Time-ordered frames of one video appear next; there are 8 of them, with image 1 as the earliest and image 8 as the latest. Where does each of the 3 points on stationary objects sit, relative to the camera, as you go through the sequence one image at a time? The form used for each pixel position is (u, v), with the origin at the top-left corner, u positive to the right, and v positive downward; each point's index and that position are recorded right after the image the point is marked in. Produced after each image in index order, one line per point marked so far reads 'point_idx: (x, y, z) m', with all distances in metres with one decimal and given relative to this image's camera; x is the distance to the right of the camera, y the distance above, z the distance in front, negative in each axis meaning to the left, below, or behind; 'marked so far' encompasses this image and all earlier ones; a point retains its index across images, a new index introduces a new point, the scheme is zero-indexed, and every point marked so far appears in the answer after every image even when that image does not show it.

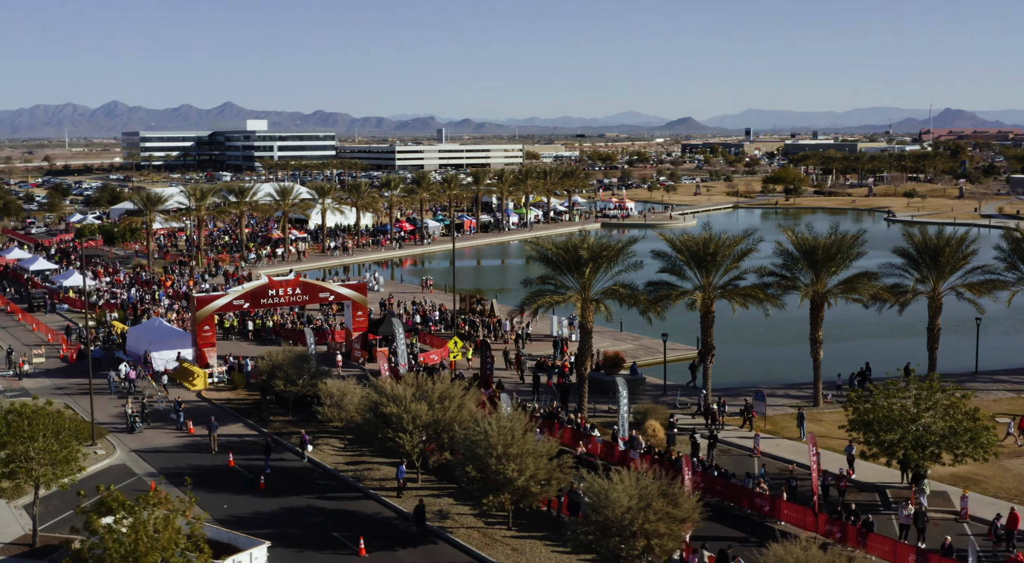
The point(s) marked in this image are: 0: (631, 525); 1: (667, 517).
0: (+2.2, -4.6, +19.6) m
1: (+3.0, -4.5, +19.8) m
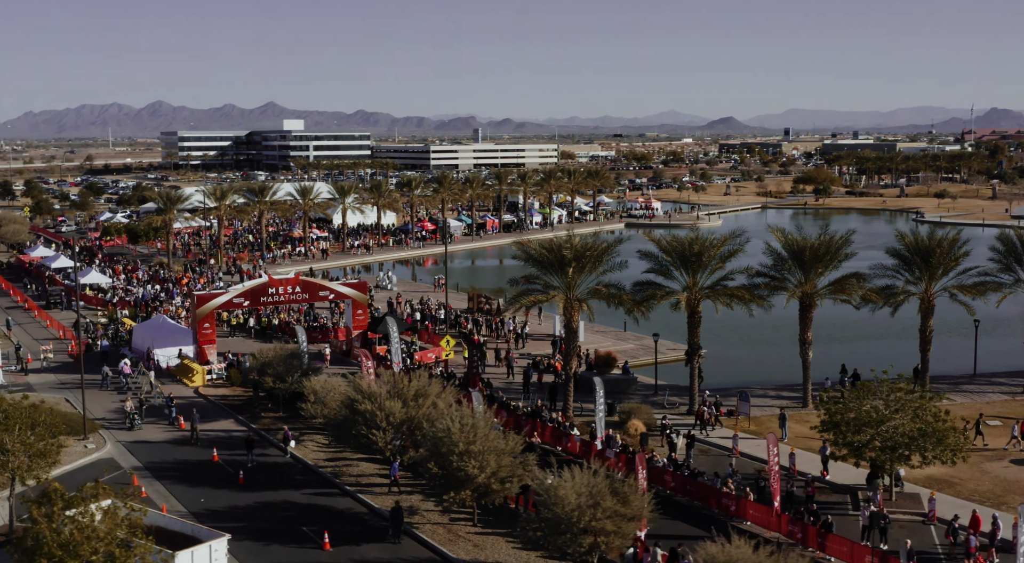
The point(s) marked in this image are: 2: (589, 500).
0: (+1.2, -4.6, +19.8) m
1: (+2.0, -4.5, +20.0) m
2: (+1.5, -4.2, +20.0) m
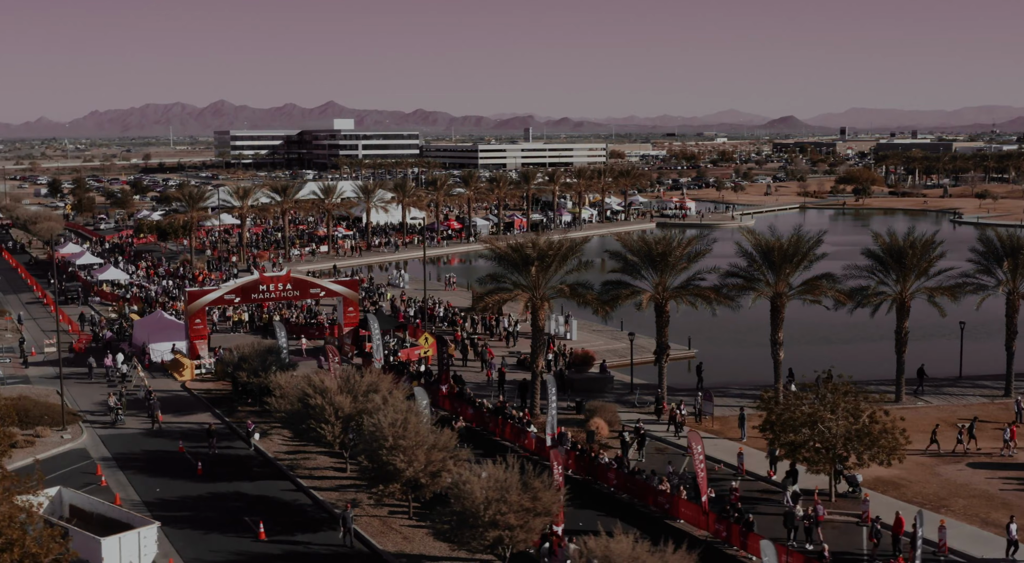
0: (-0.6, -4.6, +20.1) m
1: (+0.2, -4.5, +20.3) m
2: (-0.3, -4.2, +20.3) m
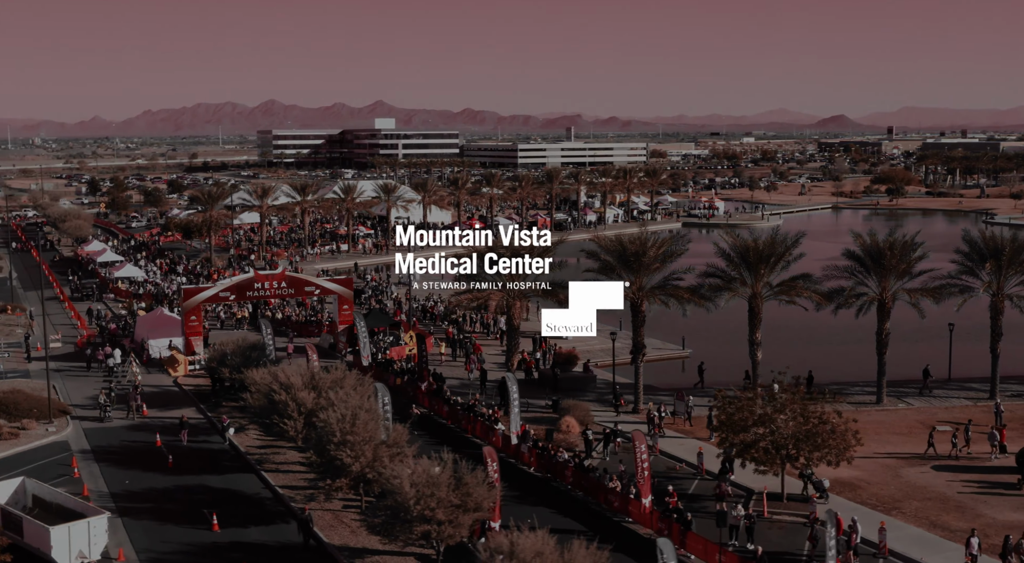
0: (-2.0, -4.5, +20.5) m
1: (-1.2, -4.5, +20.6) m
2: (-1.7, -4.2, +20.7) m
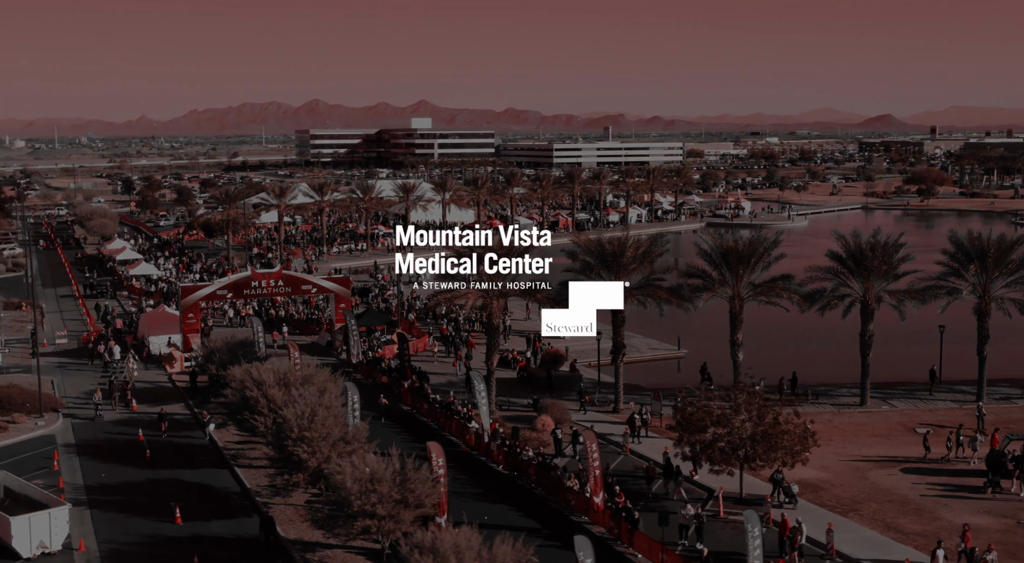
0: (-3.2, -4.5, +20.8) m
1: (-2.4, -4.5, +20.9) m
2: (-2.9, -4.1, +21.0) m
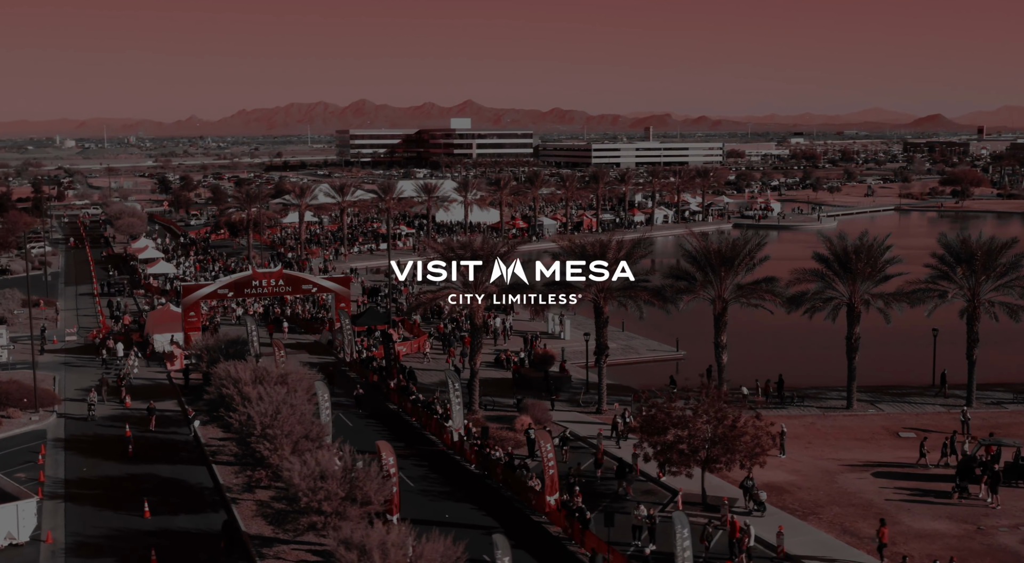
0: (-4.3, -4.5, +21.2) m
1: (-3.5, -4.5, +21.3) m
2: (-4.0, -4.2, +21.4) m
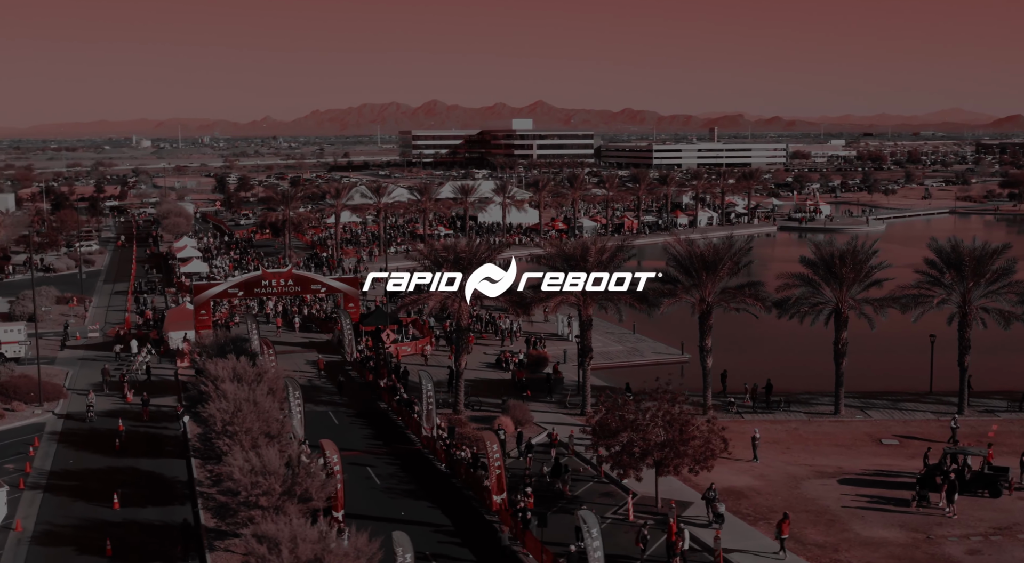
0: (-5.7, -4.6, +21.8) m
1: (-4.9, -4.5, +21.9) m
2: (-5.4, -4.2, +22.0) m
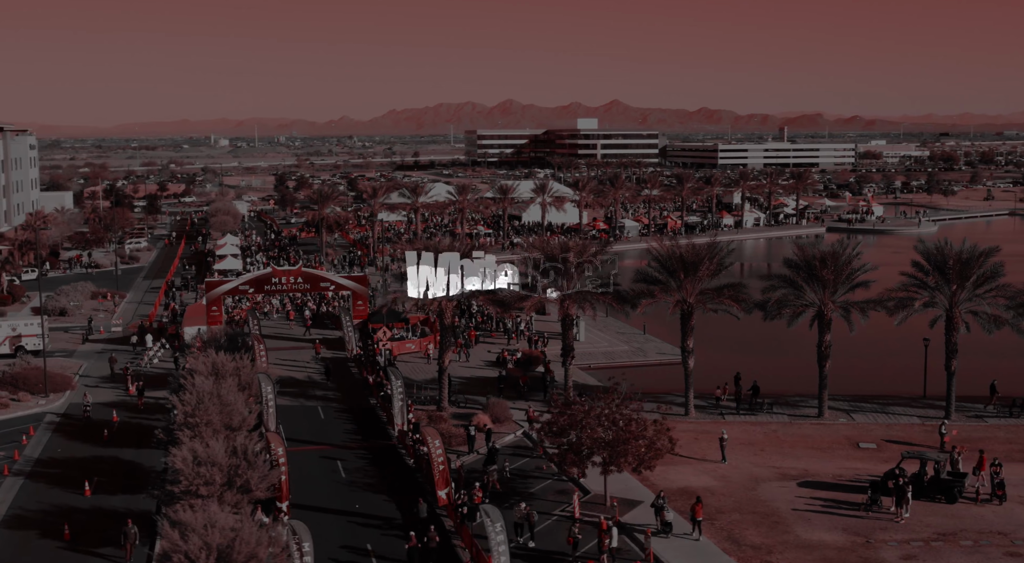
0: (-7.2, -4.5, +22.7) m
1: (-6.4, -4.4, +22.7) m
2: (-6.9, -4.1, +22.8) m
